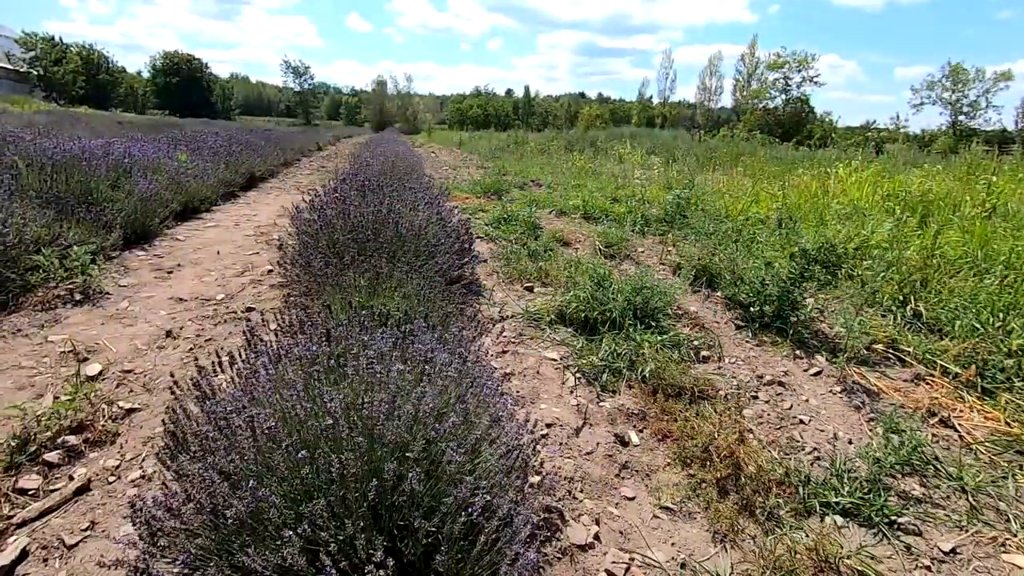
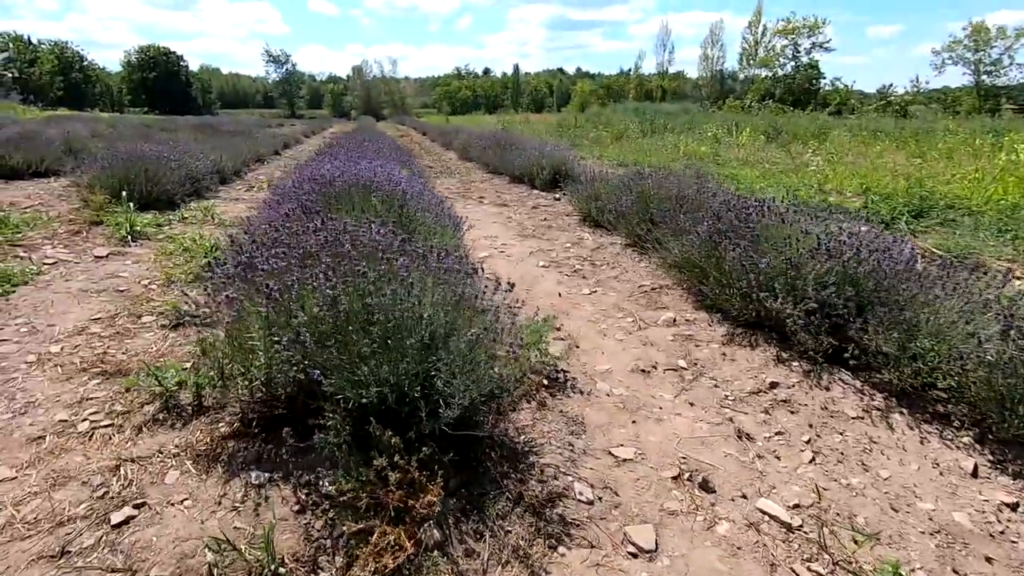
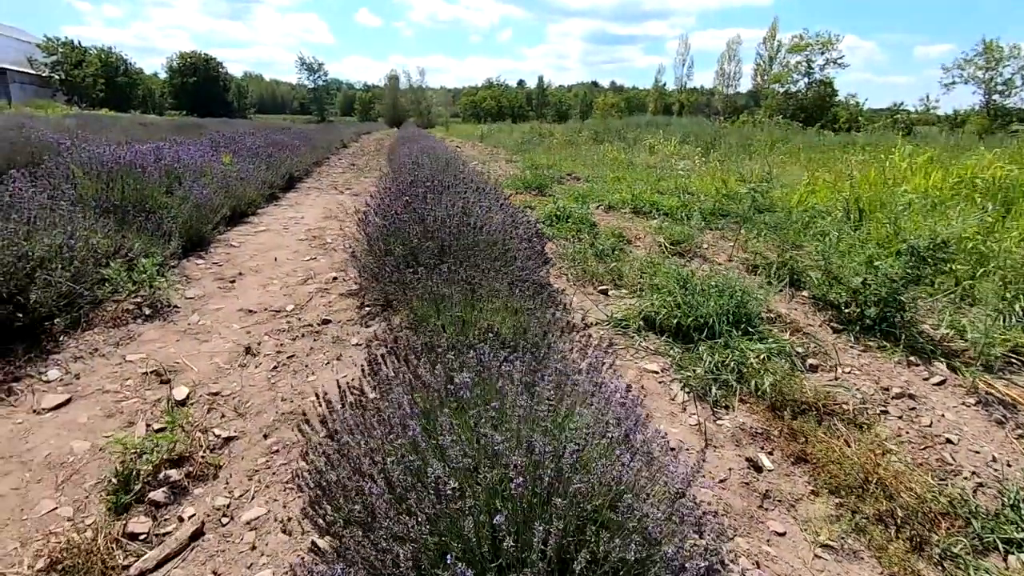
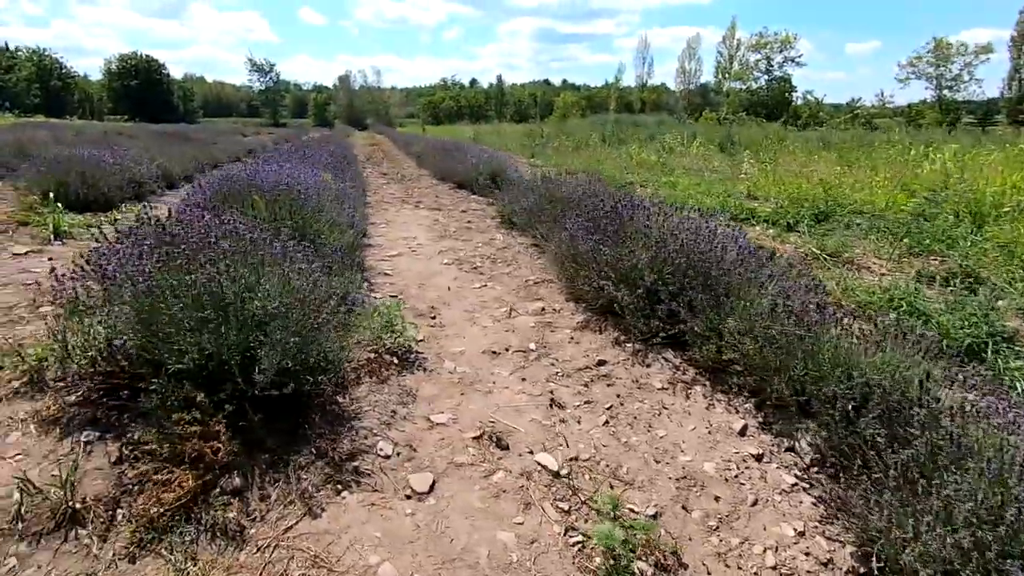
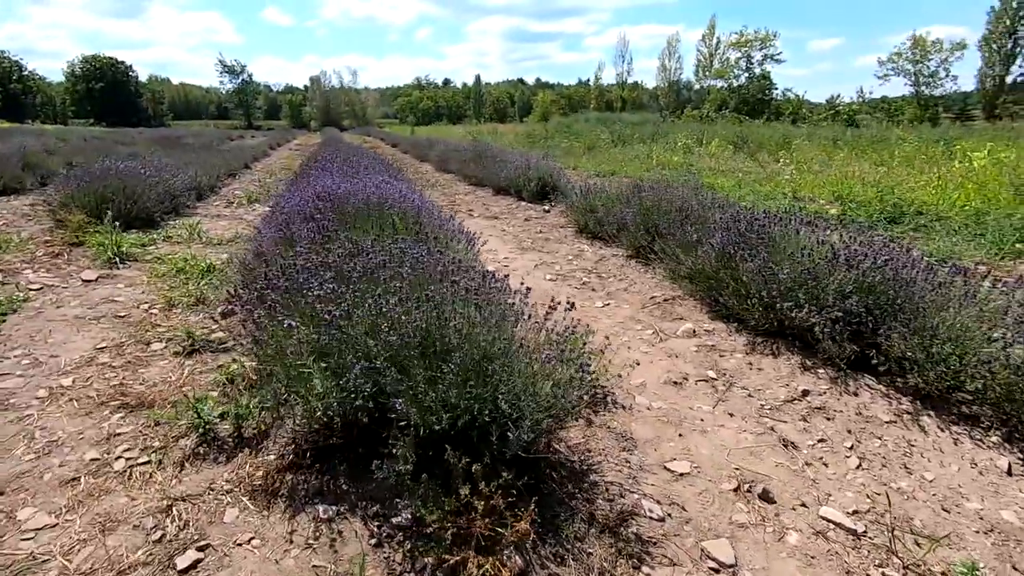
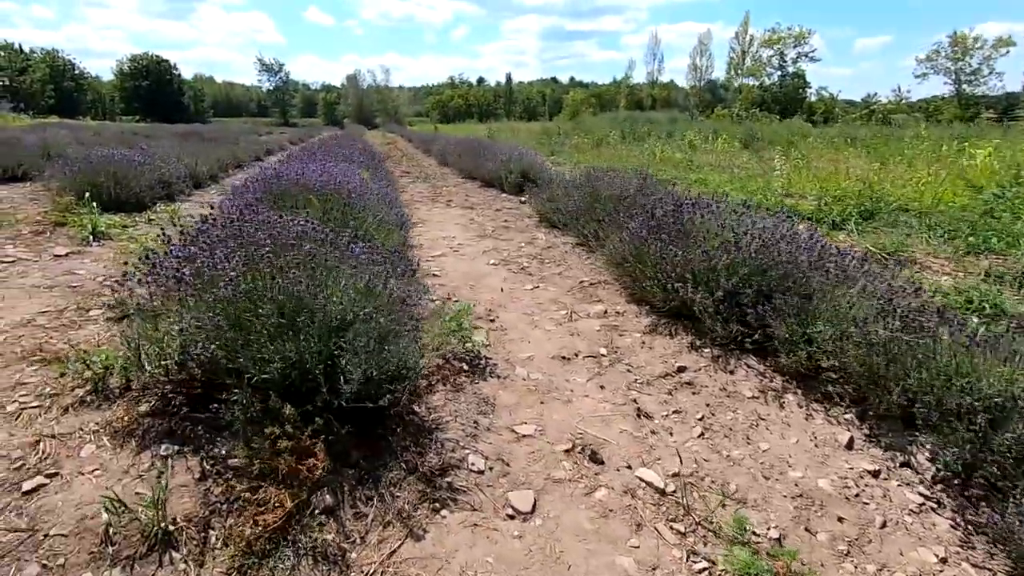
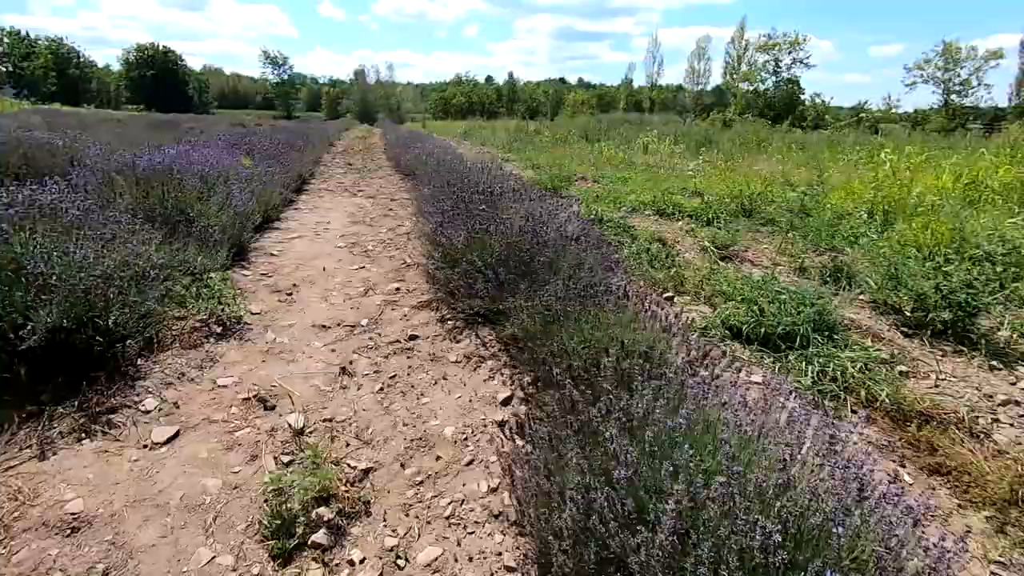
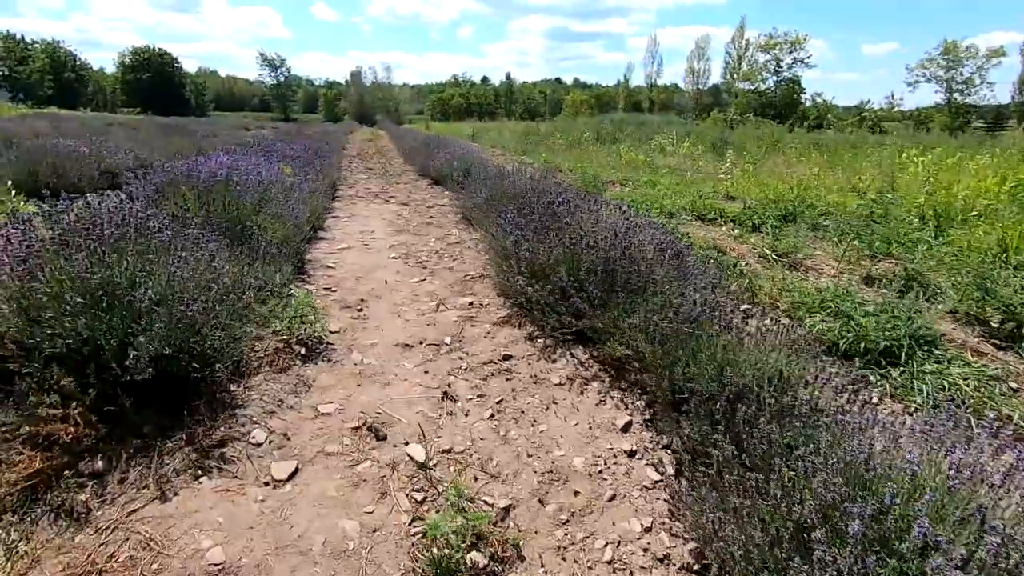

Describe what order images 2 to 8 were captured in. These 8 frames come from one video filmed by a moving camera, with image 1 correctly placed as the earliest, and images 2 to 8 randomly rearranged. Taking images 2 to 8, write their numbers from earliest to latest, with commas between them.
3, 7, 8, 4, 6, 2, 5
